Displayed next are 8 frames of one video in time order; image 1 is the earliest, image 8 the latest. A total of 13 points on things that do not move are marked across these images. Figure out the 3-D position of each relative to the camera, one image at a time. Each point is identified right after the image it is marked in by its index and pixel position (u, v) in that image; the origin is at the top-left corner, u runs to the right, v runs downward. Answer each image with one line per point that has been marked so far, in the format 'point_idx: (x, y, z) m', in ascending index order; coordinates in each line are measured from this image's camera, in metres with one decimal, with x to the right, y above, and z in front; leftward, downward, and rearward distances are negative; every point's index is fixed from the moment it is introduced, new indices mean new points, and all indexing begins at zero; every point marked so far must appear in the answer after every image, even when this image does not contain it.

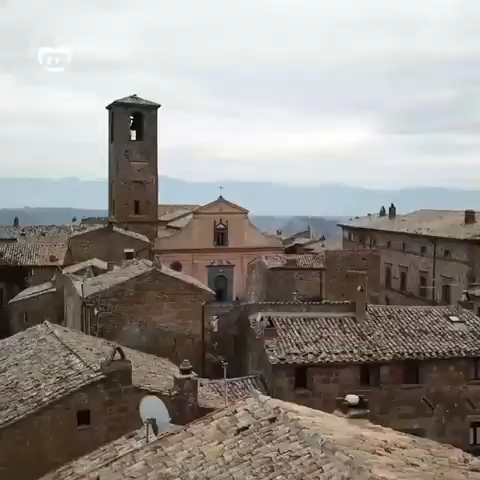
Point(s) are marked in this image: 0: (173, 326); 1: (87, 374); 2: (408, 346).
0: (-0.8, -1.1, +14.5) m
1: (-1.3, -1.1, +9.7) m
2: (+2.0, -1.2, +13.4) m
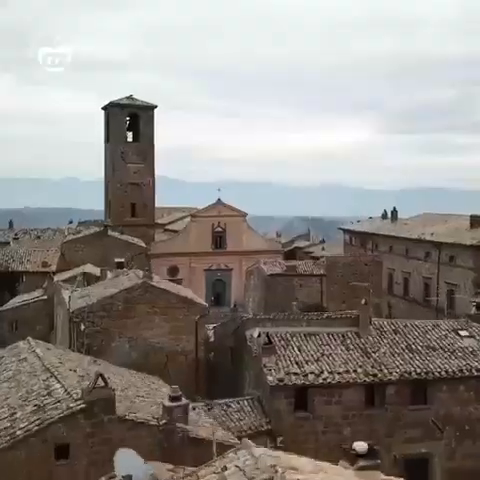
0: (-0.9, -1.2, +13.6) m
1: (-1.3, -1.3, +8.8) m
2: (+1.9, -1.3, +12.5) m
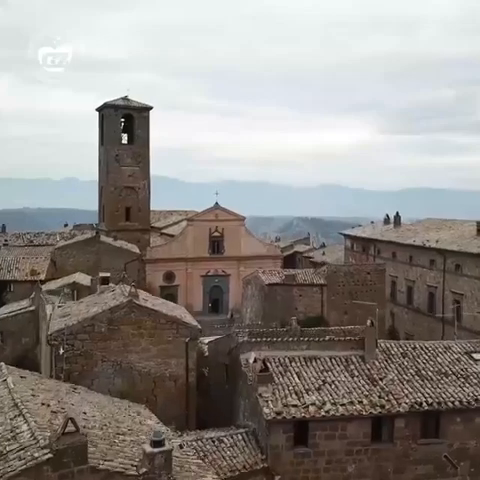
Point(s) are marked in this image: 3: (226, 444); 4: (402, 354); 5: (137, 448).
0: (-0.9, -1.4, +12.5) m
1: (-1.4, -1.4, +7.7) m
2: (+1.8, -1.5, +11.4) m
3: (-0.1, -1.9, +10.9) m
4: (+1.8, -1.2, +12.6) m
5: (-0.8, -1.6, +9.1) m
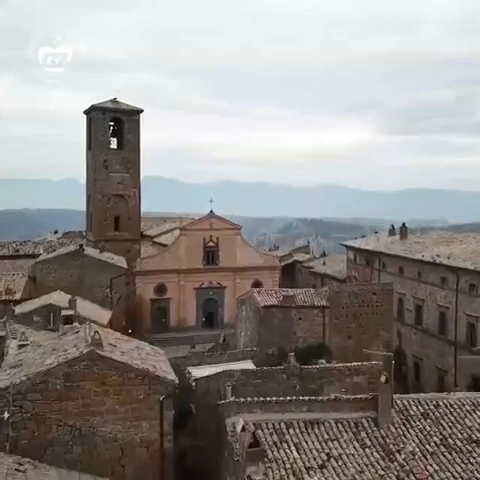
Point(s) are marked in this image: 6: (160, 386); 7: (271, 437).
0: (-1.1, -1.7, +10.3) m
1: (-1.5, -1.7, +5.5) m
2: (+1.7, -1.8, +9.2) m
3: (-0.3, -2.2, +8.7) m
4: (+1.6, -1.6, +10.4) m
5: (-0.9, -2.0, +6.9) m
6: (-0.7, -1.3, +10.4) m
7: (+0.2, -1.6, +9.6) m
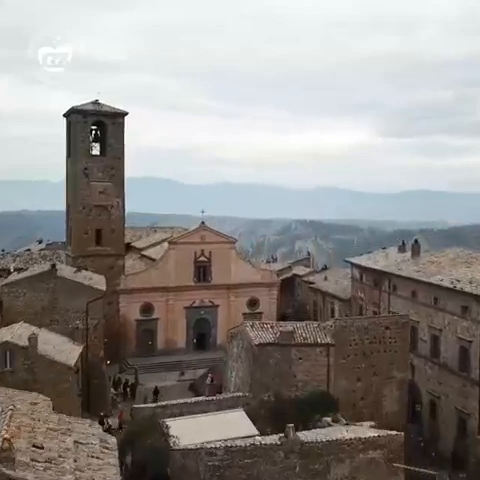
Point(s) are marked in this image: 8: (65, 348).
0: (-1.2, -2.1, +7.1) m
1: (-1.7, -2.2, +2.3) m
2: (+1.6, -2.3, +6.0) m
3: (-0.4, -2.7, +5.5) m
4: (+1.5, -2.0, +7.2) m
5: (-1.1, -2.4, +3.7) m
6: (-0.9, -1.7, +7.2) m
7: (+0.1, -2.0, +6.4) m
8: (-3.0, -1.9, +19.9) m
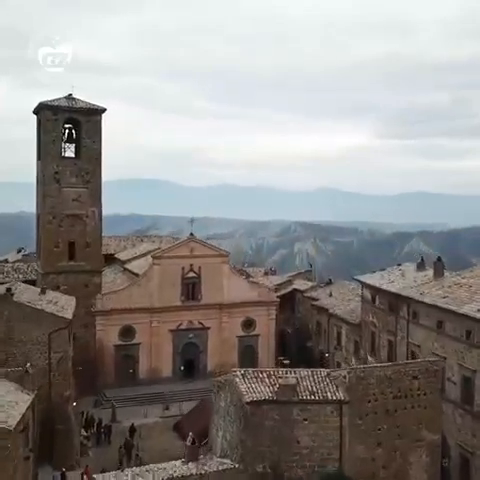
0: (-1.4, -2.5, +3.0) m
1: (-1.8, -2.5, -1.8) m
2: (+1.4, -2.6, +1.9) m
3: (-0.6, -3.0, +1.4) m
4: (+1.3, -2.3, +3.1) m
5: (-1.3, -2.7, -0.4) m
6: (-1.0, -2.1, +3.1) m
7: (-0.1, -2.4, +2.3) m
8: (-3.2, -2.2, +15.8) m
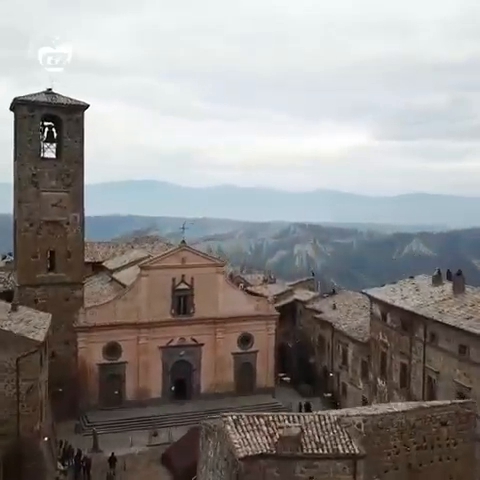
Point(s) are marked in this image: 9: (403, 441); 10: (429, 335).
0: (-1.5, -2.7, +0.4) m
1: (-1.9, -2.7, -4.4) m
2: (+1.3, -2.8, -0.6) m
3: (-0.7, -3.2, -1.2) m
4: (+1.2, -2.5, +0.5) m
5: (-1.3, -2.9, -3.0) m
6: (-1.1, -2.3, +0.6) m
7: (-0.2, -2.6, -0.3) m
8: (-3.3, -2.4, +13.3) m
9: (+1.7, -2.1, +12.2) m
10: (+3.2, -1.6, +19.6) m
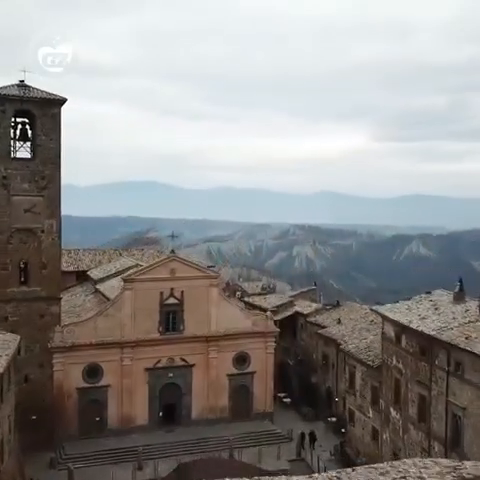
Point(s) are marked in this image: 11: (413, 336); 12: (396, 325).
0: (-1.6, -2.8, -2.3) m
1: (-2.0, -2.9, -7.1) m
2: (+1.2, -3.0, -3.4) m
3: (-0.8, -3.4, -3.9) m
4: (+1.1, -2.7, -2.2) m
5: (-1.4, -3.1, -5.7) m
6: (-1.2, -2.5, -2.2) m
7: (-0.2, -2.8, -3.0) m
8: (-3.4, -2.6, +10.5) m
9: (+1.6, -2.3, +9.5) m
10: (+3.1, -1.8, +16.8) m
11: (+2.8, -1.6, +18.9) m
12: (+2.7, -1.5, +19.8) m
